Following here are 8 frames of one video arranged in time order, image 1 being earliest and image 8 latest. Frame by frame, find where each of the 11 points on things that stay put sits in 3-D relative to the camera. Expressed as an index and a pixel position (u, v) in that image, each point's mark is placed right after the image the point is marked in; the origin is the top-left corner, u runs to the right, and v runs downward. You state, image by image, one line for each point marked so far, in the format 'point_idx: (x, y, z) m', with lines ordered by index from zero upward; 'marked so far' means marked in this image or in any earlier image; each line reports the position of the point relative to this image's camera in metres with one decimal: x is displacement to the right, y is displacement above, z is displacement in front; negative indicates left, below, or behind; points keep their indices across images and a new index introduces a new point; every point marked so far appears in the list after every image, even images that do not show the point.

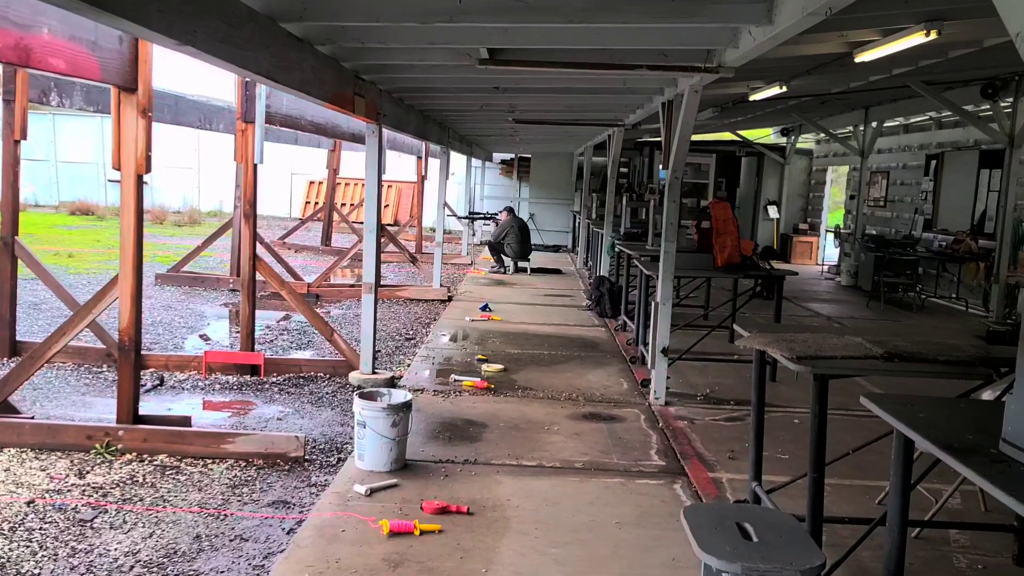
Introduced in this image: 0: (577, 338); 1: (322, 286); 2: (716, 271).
0: (+0.5, -0.4, +7.0) m
1: (-2.0, 0.0, +8.9) m
2: (+1.3, +0.1, +5.4) m
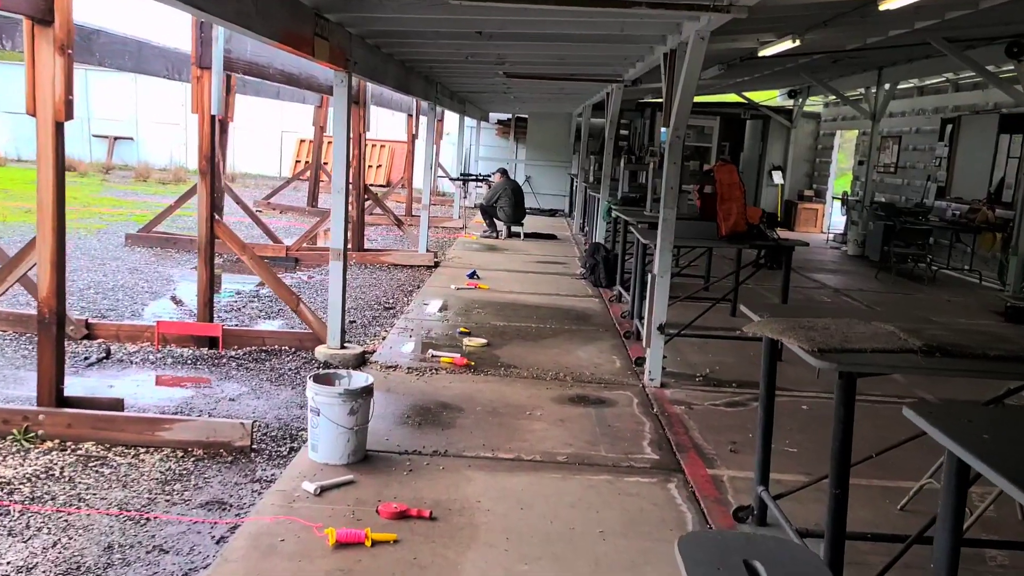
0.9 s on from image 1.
0: (+0.4, -0.2, +6.6) m
1: (-2.1, +0.4, +8.4) m
2: (+1.2, +0.3, +5.0) m
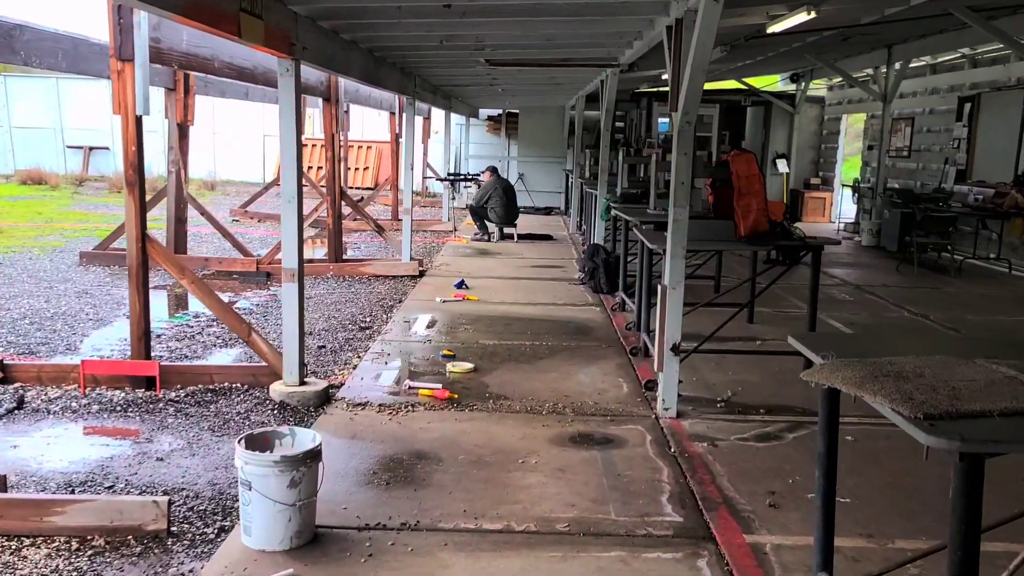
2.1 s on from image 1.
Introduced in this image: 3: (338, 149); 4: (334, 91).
0: (+0.4, -0.3, +5.9) m
1: (-2.2, +0.2, +7.7) m
2: (+1.2, +0.2, +4.3) m
3: (-1.6, +1.2, +7.5) m
4: (-1.6, +1.8, +7.5) m
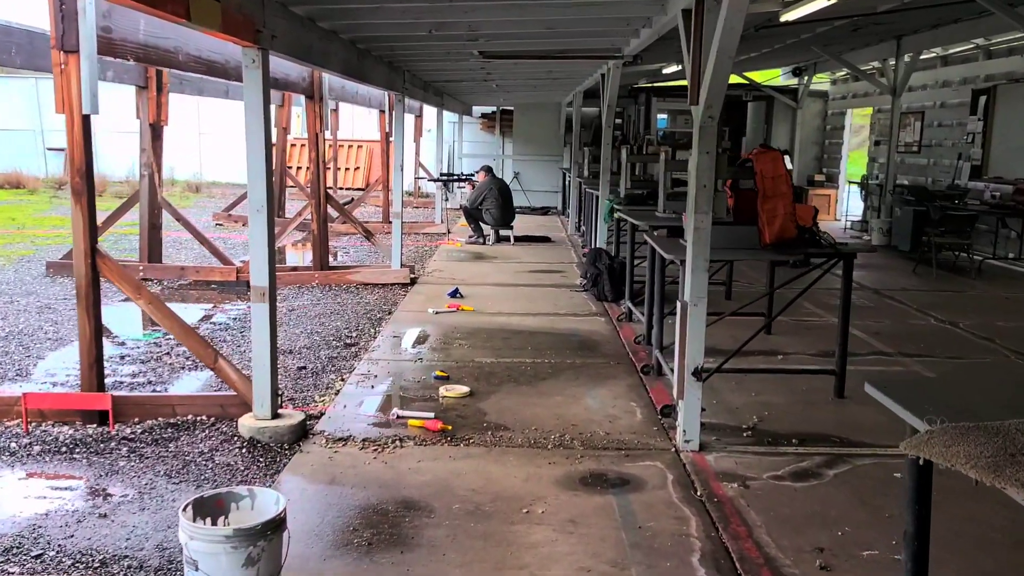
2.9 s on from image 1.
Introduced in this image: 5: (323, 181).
0: (+0.4, -0.3, +5.4) m
1: (-2.2, +0.1, +7.2) m
2: (+1.2, +0.2, +3.8) m
3: (-1.6, +1.2, +7.0) m
4: (-1.6, +1.7, +7.0) m
5: (-1.6, +0.9, +7.1) m
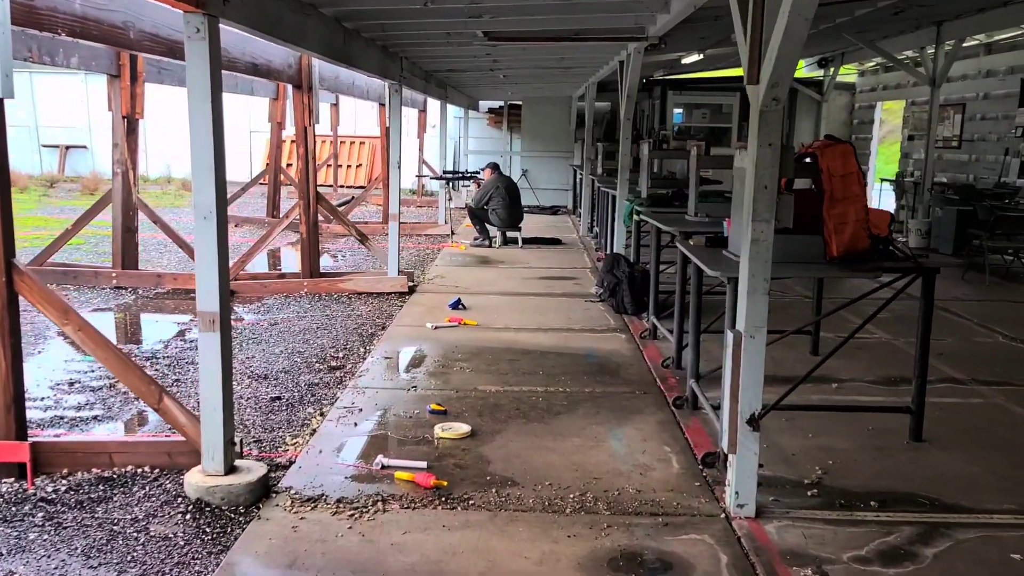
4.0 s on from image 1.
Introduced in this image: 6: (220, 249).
0: (+0.4, -0.4, +4.8) m
1: (-2.2, +0.1, +6.6) m
2: (+1.2, +0.1, +3.1) m
3: (-1.5, +1.1, +6.4) m
4: (-1.6, +1.6, +6.4) m
5: (-1.5, +0.8, +6.4) m
6: (-1.0, +0.1, +2.7) m
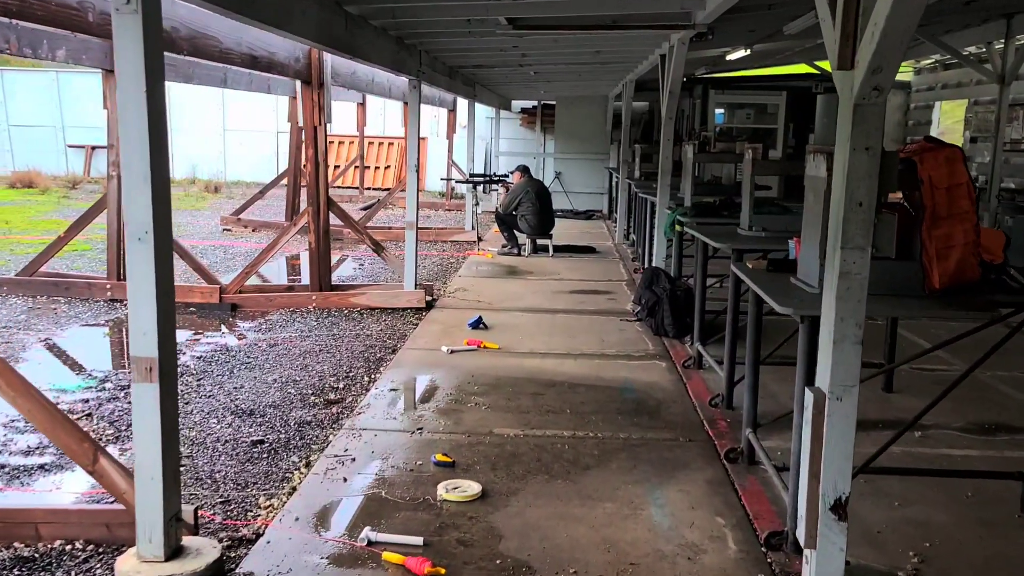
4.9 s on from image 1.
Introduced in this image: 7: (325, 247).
0: (+0.6, -0.5, +4.1) m
1: (-2.0, 0.0, +6.1) m
2: (+1.3, 0.0, +2.5) m
3: (-1.3, +1.0, +5.8) m
4: (-1.4, +1.5, +5.8) m
5: (-1.3, +0.7, +5.9) m
6: (-0.9, 0.0, +2.2) m
7: (-1.3, +0.3, +6.0) m
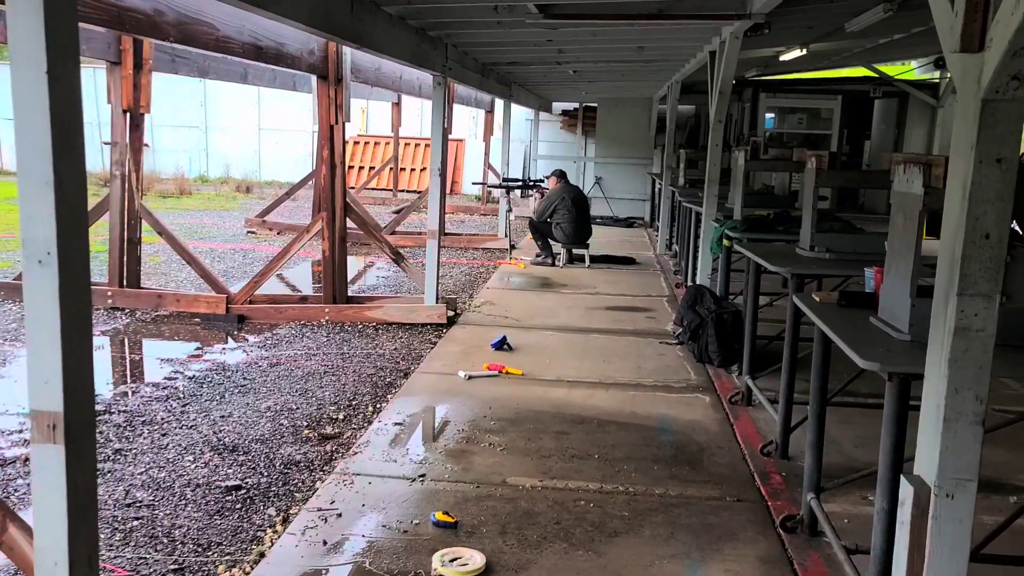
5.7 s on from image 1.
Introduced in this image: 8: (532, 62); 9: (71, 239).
0: (+0.6, -0.6, +3.6) m
1: (-1.8, -0.1, +5.6) m
2: (+1.3, -0.2, +1.9) m
3: (-1.1, +0.9, +5.4) m
4: (-1.1, +1.4, +5.4) m
5: (-1.1, +0.7, +5.4) m
6: (-0.9, 0.0, +1.7) m
7: (-1.1, +0.2, +5.5) m
8: (+0.2, +1.9, +6.9) m
9: (-0.9, +0.1, +1.7) m
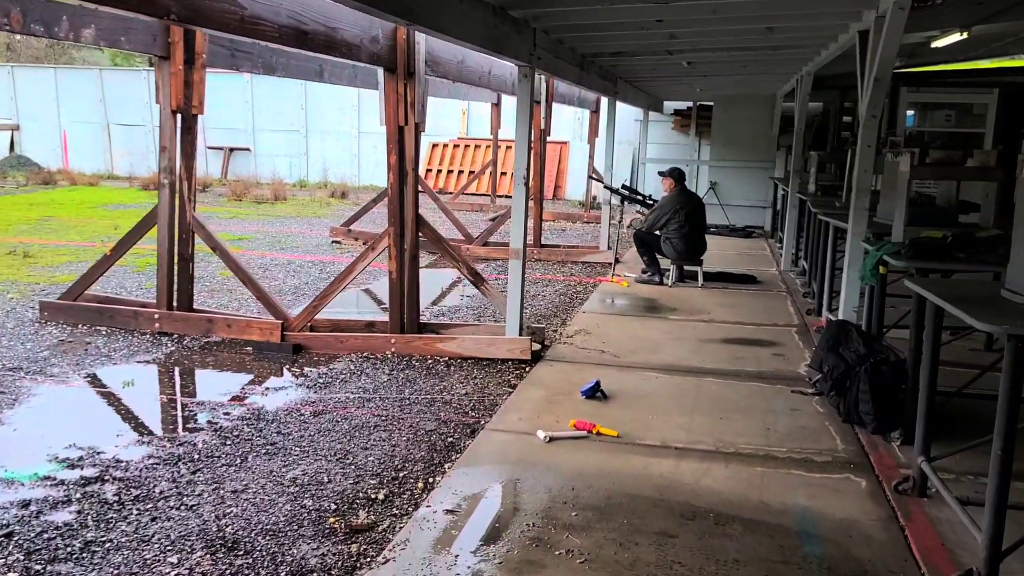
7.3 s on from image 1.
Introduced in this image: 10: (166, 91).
0: (+0.9, -0.8, +2.6) m
1: (-1.2, -0.2, +5.0) m
2: (+1.3, -0.3, +0.9) m
3: (-0.6, +0.8, +4.6) m
4: (-0.6, +1.3, +4.6) m
5: (-0.6, +0.5, +4.7) m
6: (-0.9, -0.2, +1.0) m
7: (-0.6, +0.1, +4.8) m
8: (+0.9, +1.7, +5.9) m
9: (-0.8, 0.0, +0.9) m
10: (-2.0, +1.1, +4.8) m
